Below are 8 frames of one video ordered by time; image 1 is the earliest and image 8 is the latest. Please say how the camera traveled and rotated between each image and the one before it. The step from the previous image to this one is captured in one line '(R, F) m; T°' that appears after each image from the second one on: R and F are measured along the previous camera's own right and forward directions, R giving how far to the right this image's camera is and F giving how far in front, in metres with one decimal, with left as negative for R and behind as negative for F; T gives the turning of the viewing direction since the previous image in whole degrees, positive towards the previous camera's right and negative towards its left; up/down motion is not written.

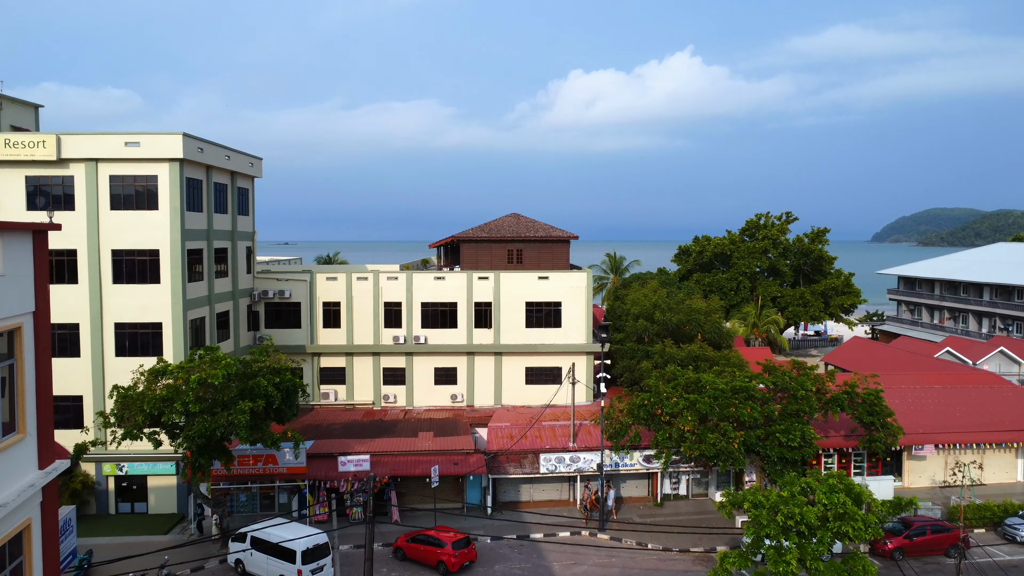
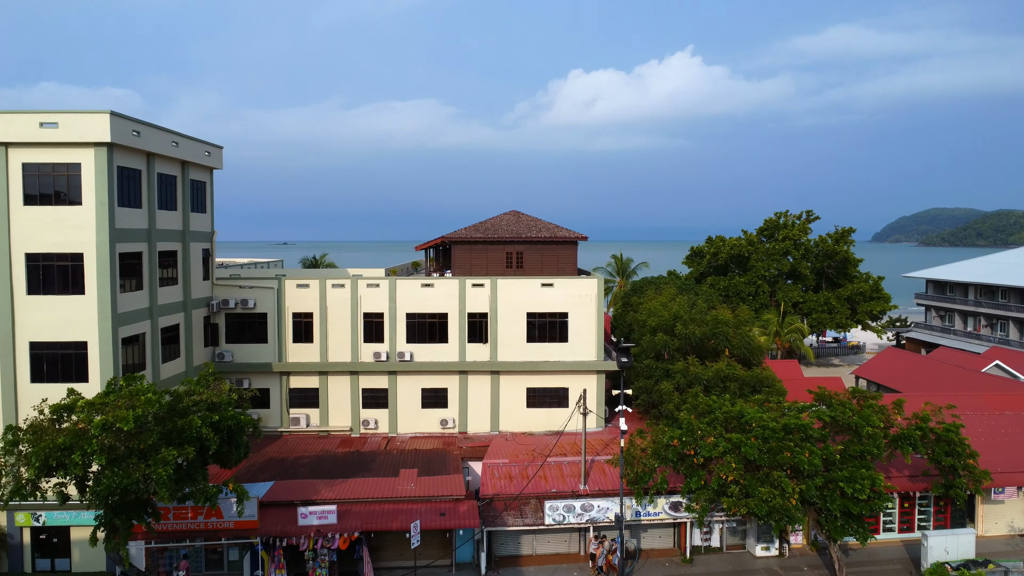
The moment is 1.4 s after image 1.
(0.0, +4.2) m; 0°
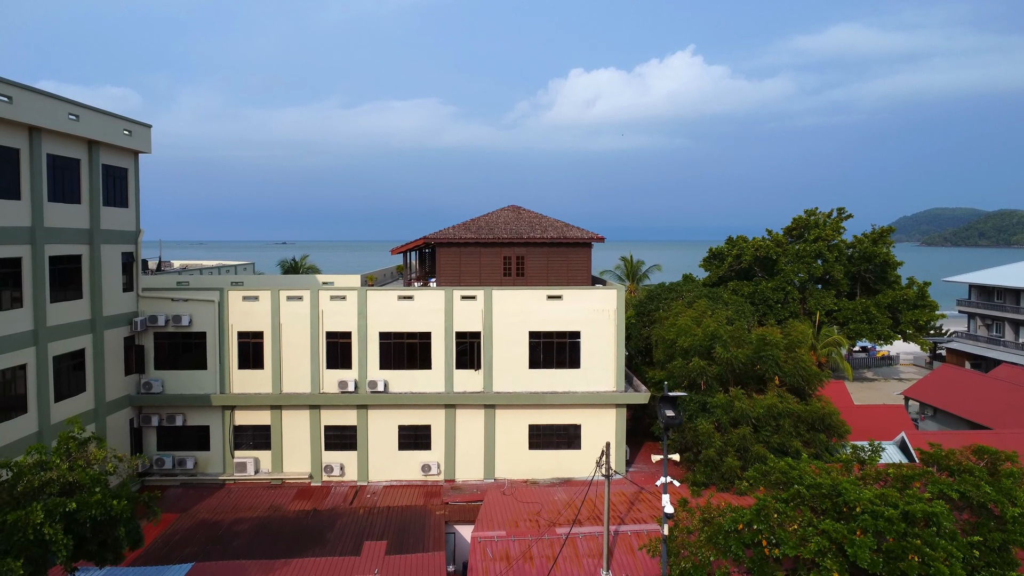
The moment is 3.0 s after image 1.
(0.0, +5.3) m; 0°
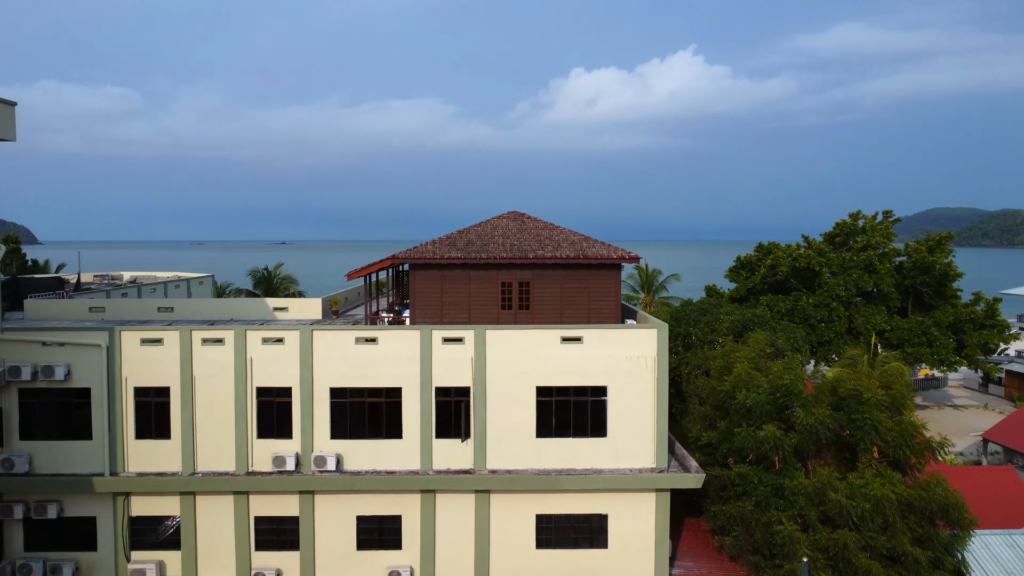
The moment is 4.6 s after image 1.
(0.0, +6.0) m; 0°
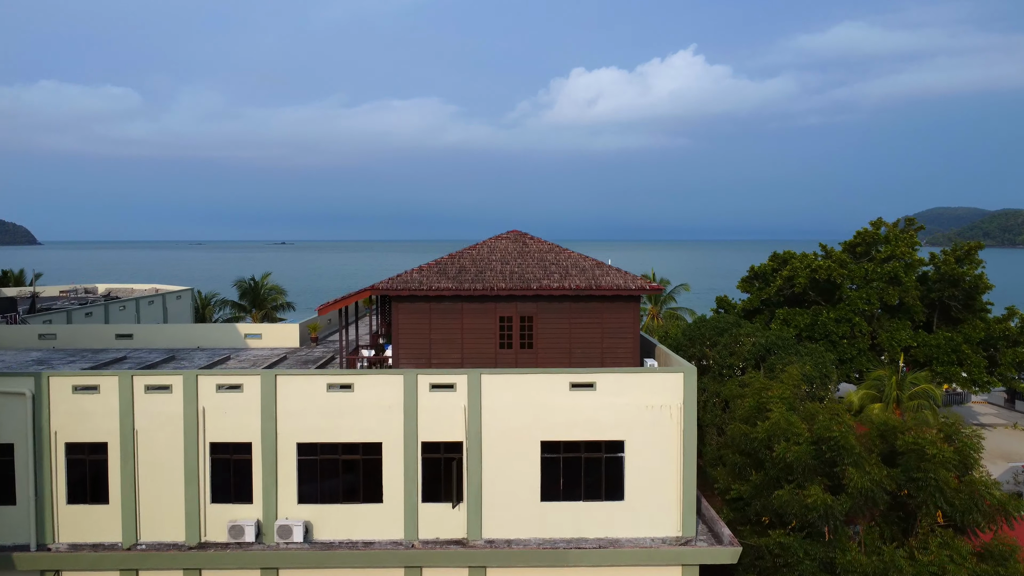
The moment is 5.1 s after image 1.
(0.0, +2.5) m; 0°
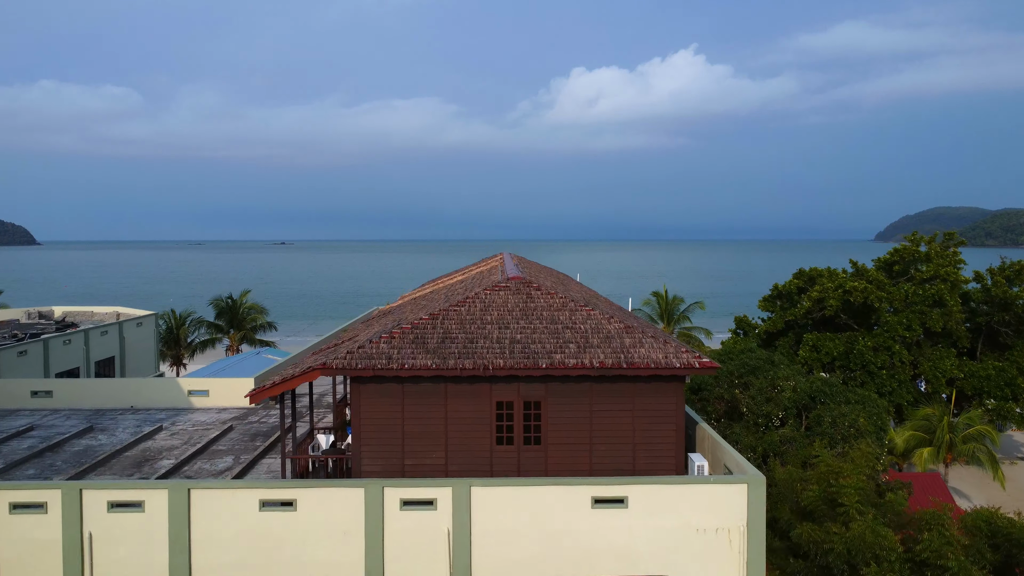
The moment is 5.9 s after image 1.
(0.0, +3.6) m; 0°
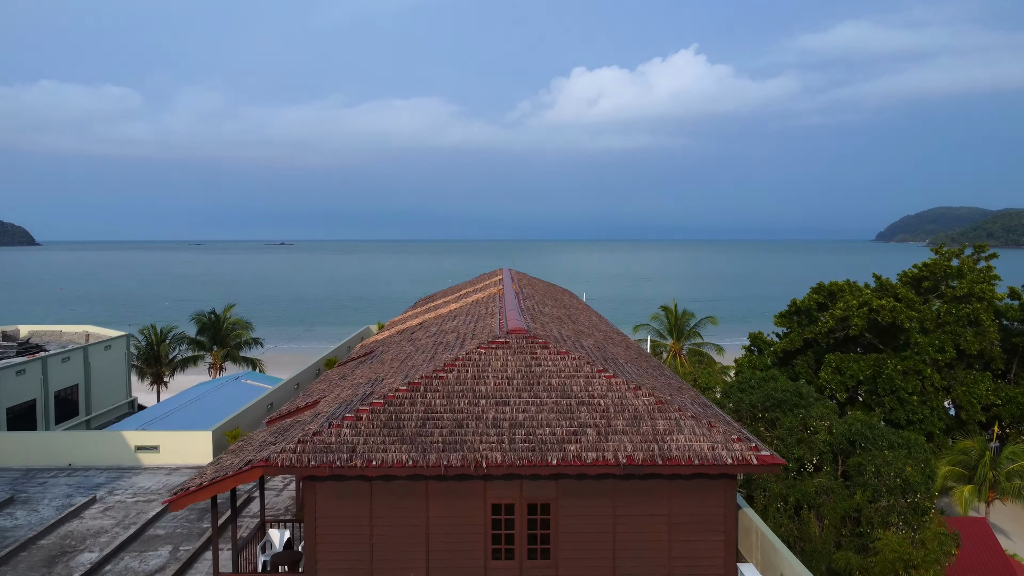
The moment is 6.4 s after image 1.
(0.0, +2.4) m; 0°
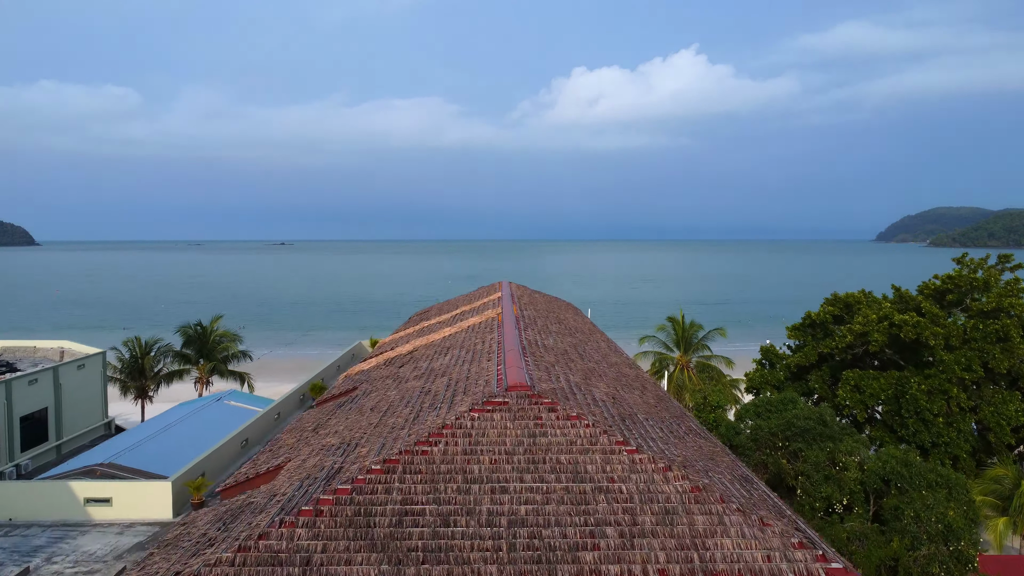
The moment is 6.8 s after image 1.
(0.0, +1.7) m; 0°
